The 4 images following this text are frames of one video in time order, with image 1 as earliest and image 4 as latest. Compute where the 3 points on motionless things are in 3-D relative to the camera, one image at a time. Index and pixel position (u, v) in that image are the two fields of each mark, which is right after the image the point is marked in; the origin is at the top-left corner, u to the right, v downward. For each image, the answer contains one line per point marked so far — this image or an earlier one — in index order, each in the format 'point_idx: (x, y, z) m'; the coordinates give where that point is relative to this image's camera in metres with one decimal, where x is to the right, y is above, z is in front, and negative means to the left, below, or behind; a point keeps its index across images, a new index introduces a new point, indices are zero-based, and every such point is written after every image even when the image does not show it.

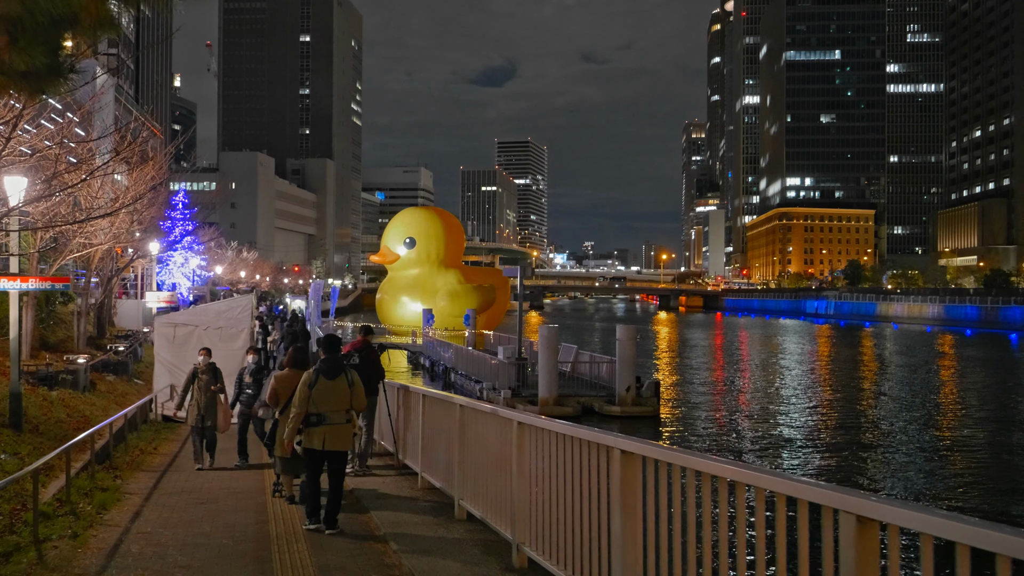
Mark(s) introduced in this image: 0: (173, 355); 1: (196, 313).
0: (-5.4, -1.1, +13.7) m
1: (-5.1, -0.4, +13.7) m
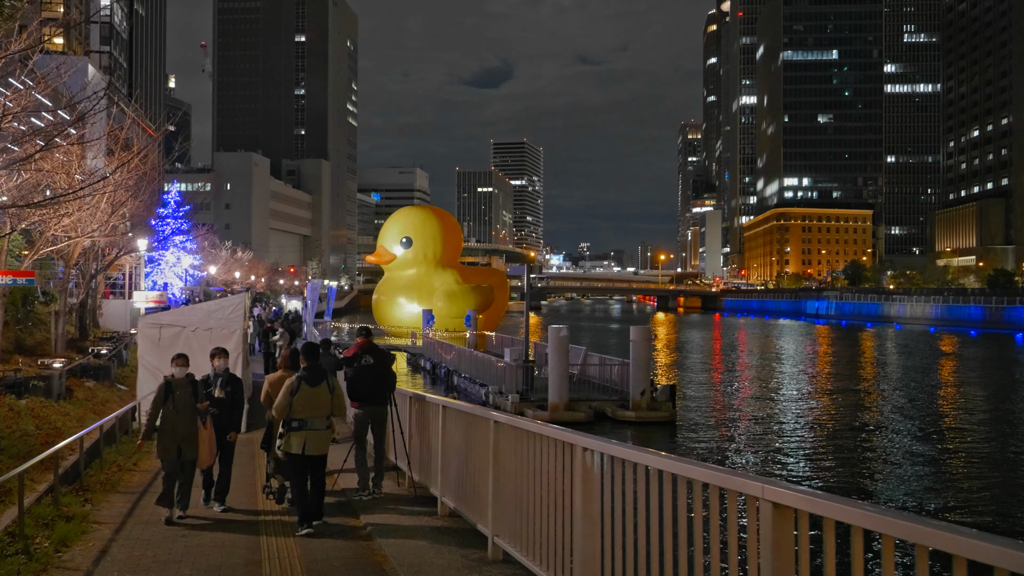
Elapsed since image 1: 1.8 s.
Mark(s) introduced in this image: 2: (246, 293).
0: (-5.3, -1.0, +12.8) m
1: (-4.9, -0.4, +12.9) m
2: (-4.1, -0.1, +13.4) m
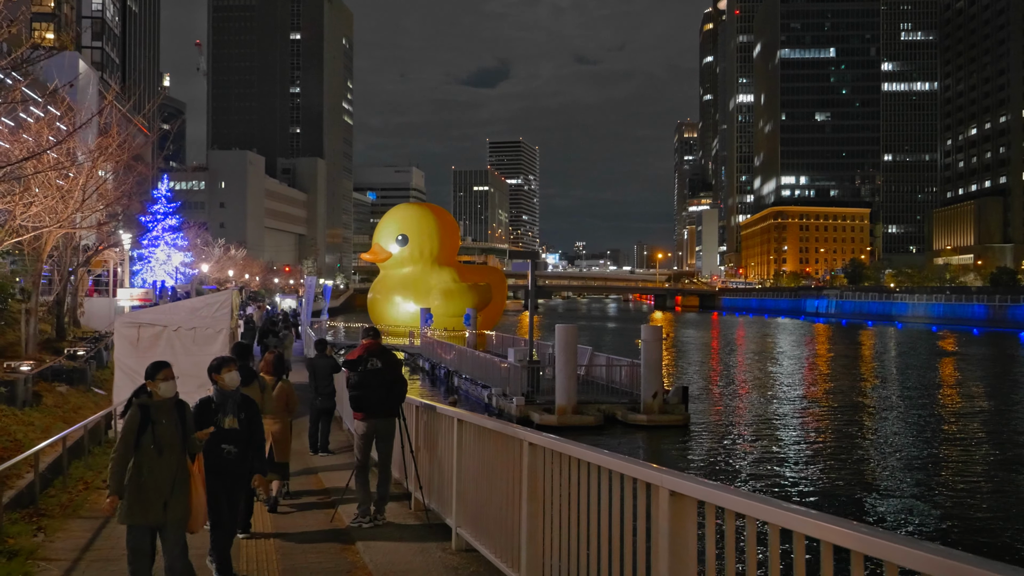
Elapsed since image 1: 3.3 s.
0: (-5.2, -1.0, +12.0) m
1: (-4.8, -0.3, +12.1) m
2: (-4.1, 0.0, +12.6) m
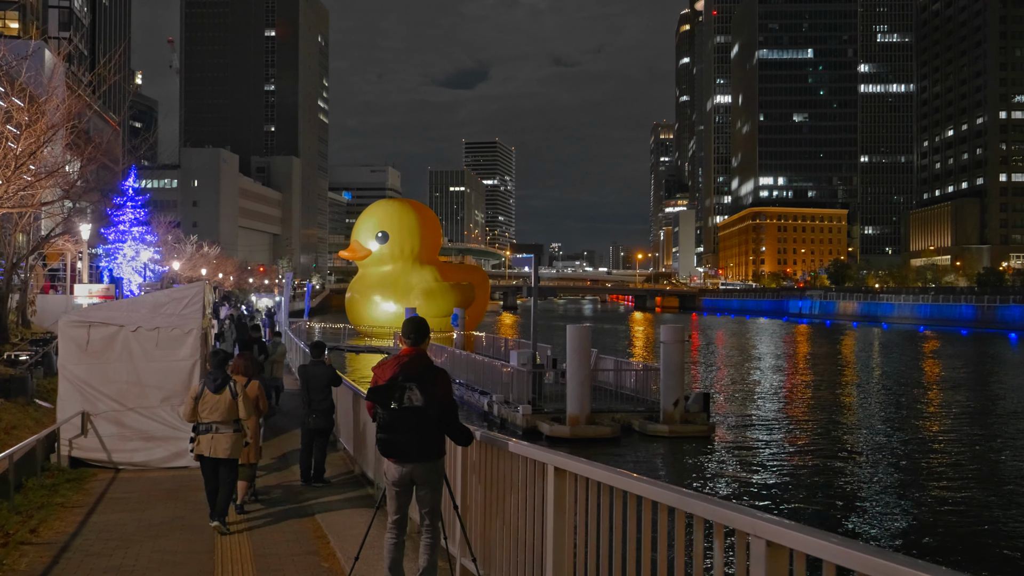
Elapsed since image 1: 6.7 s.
0: (-5.0, -0.9, +10.5) m
1: (-4.7, -0.3, +10.6) m
2: (-3.9, 0.0, +11.1) m
